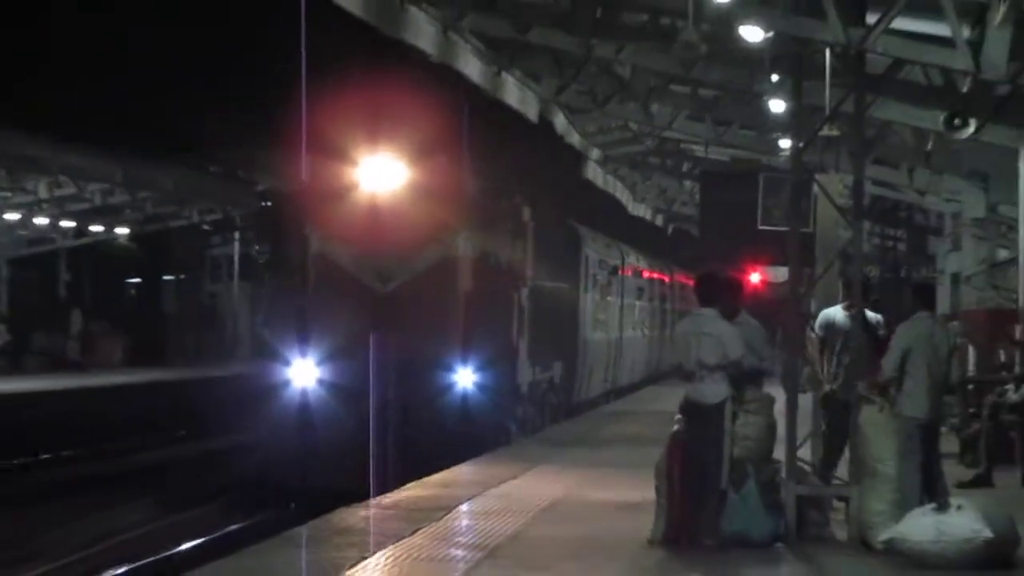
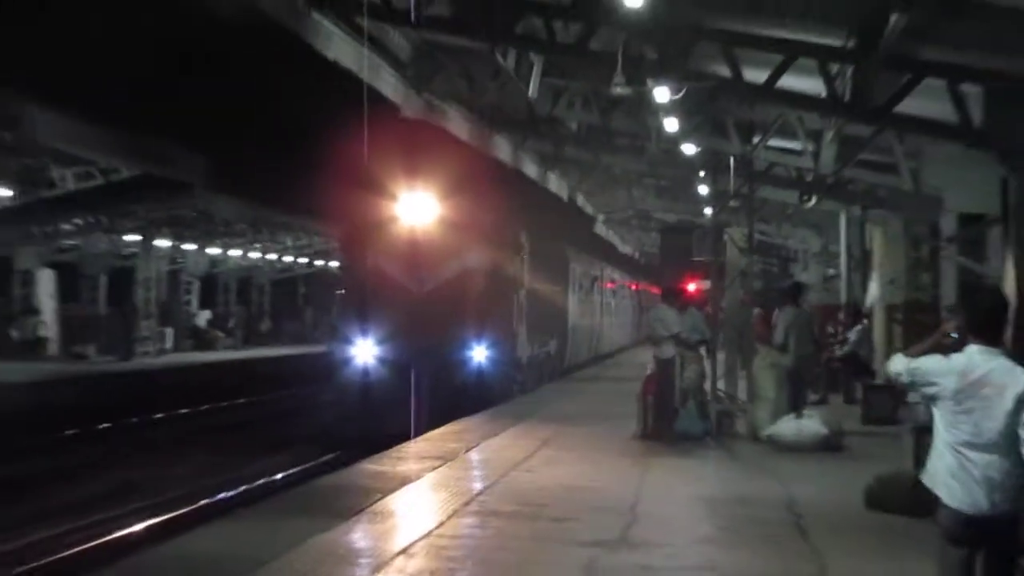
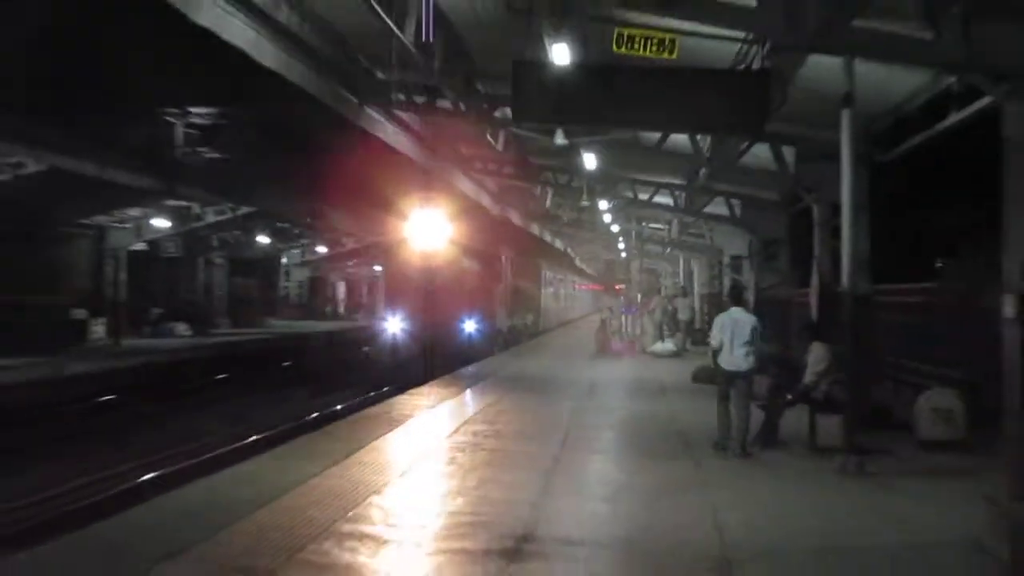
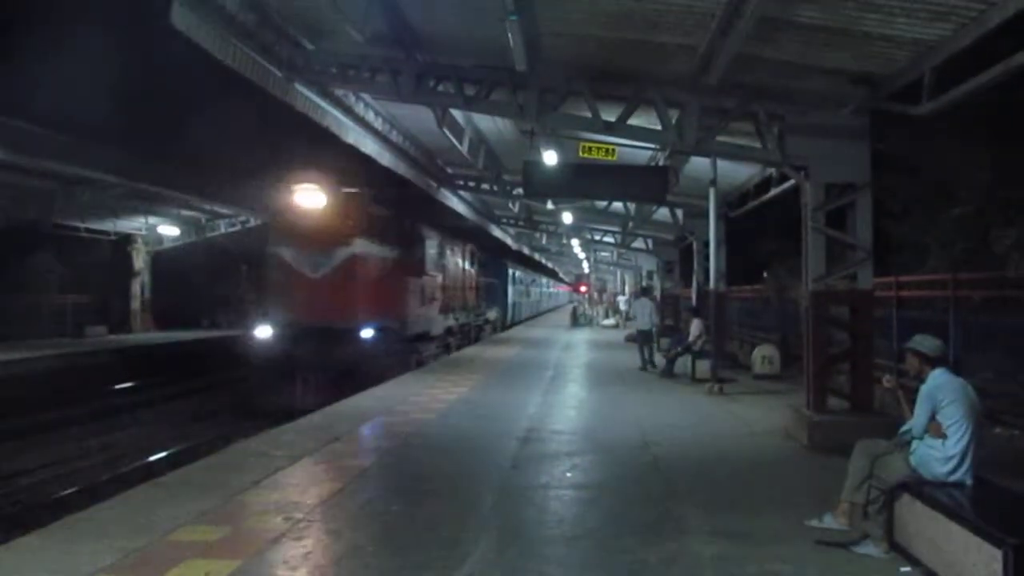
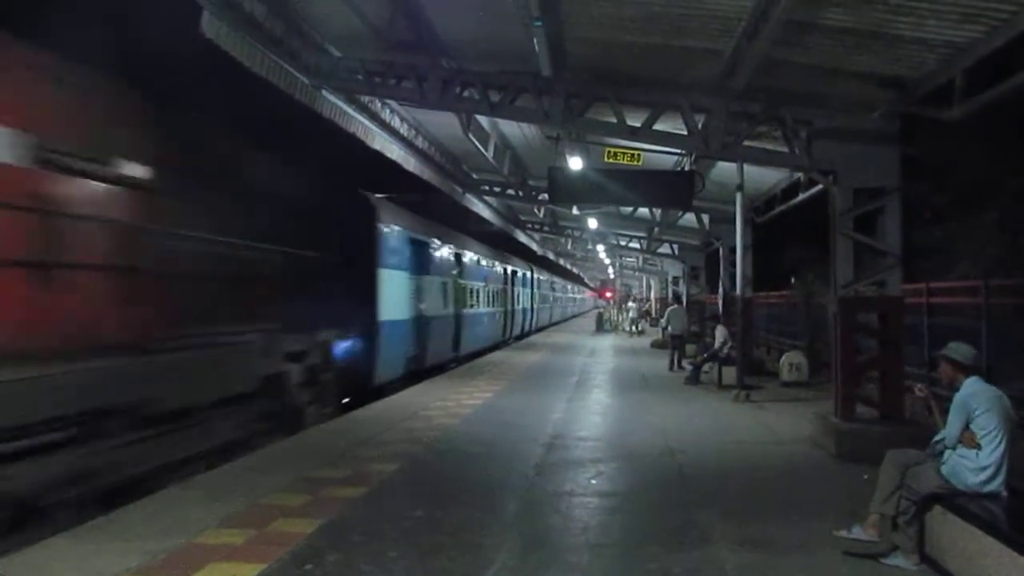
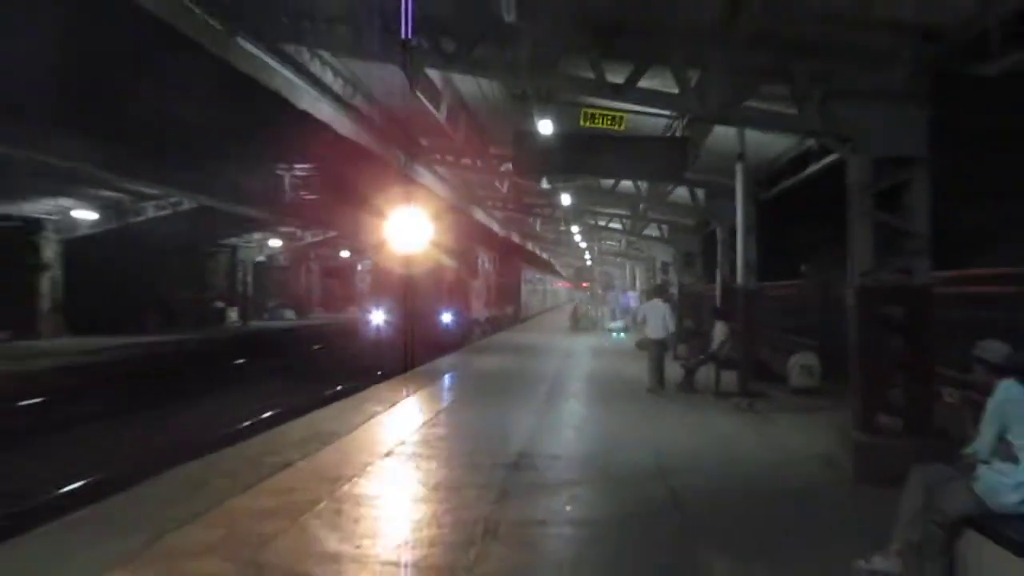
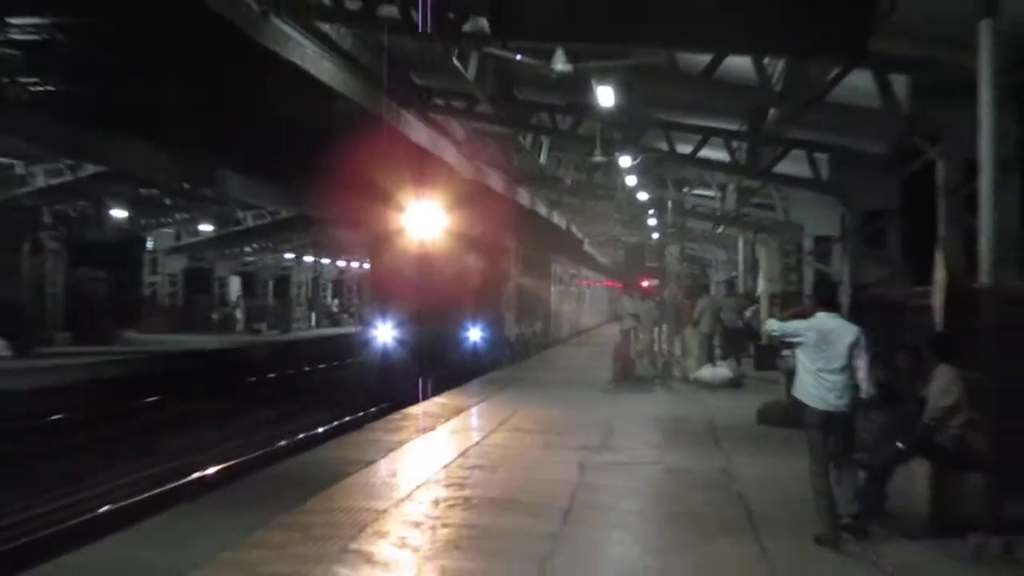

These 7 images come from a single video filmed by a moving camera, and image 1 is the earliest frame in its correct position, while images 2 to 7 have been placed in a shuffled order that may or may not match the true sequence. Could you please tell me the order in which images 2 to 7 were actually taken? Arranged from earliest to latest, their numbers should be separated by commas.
2, 7, 3, 6, 4, 5
